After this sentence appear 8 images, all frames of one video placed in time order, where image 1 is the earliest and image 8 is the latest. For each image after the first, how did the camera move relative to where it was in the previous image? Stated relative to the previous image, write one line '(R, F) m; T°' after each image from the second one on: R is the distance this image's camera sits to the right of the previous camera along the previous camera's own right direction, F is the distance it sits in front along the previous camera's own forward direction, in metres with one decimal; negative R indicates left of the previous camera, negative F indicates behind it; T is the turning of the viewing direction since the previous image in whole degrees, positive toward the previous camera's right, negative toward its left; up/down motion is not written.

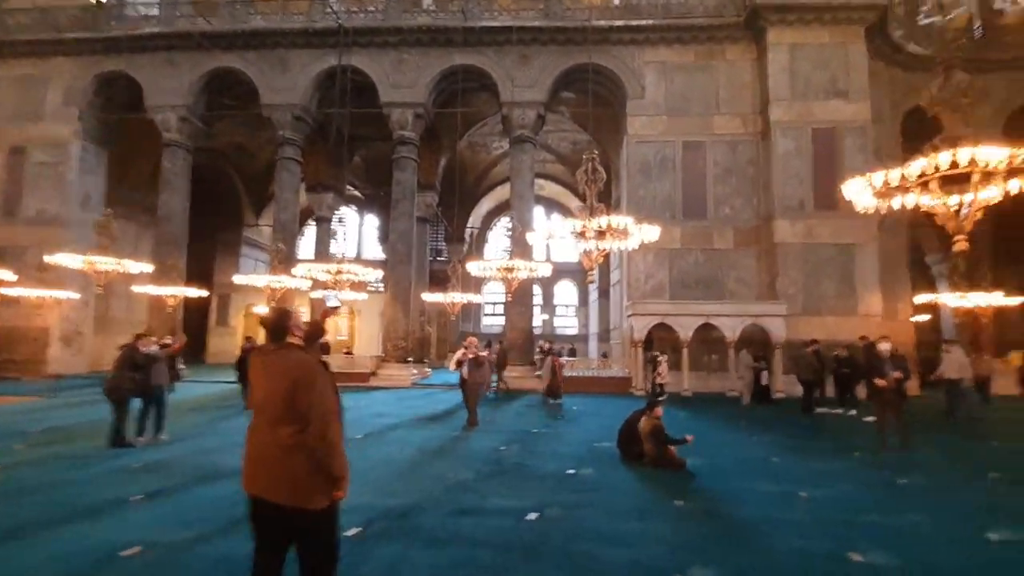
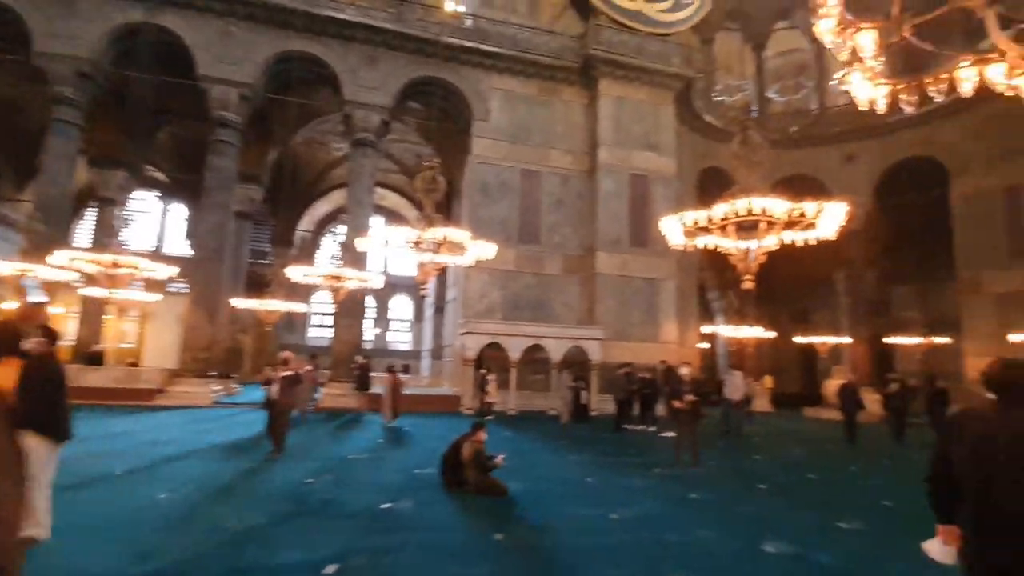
(+0.1, +0.2) m; +18°
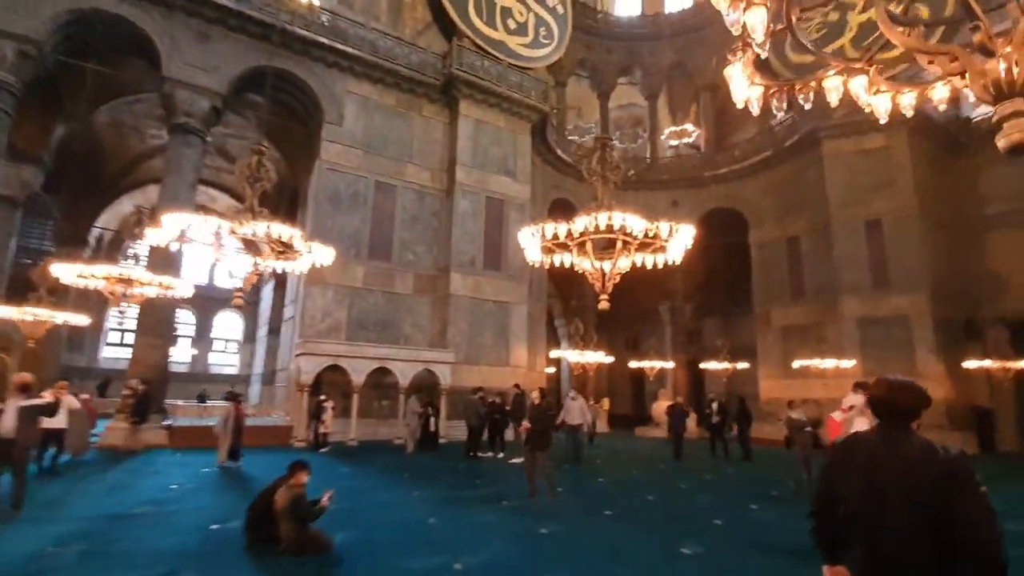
(+0.1, +0.5) m; +16°
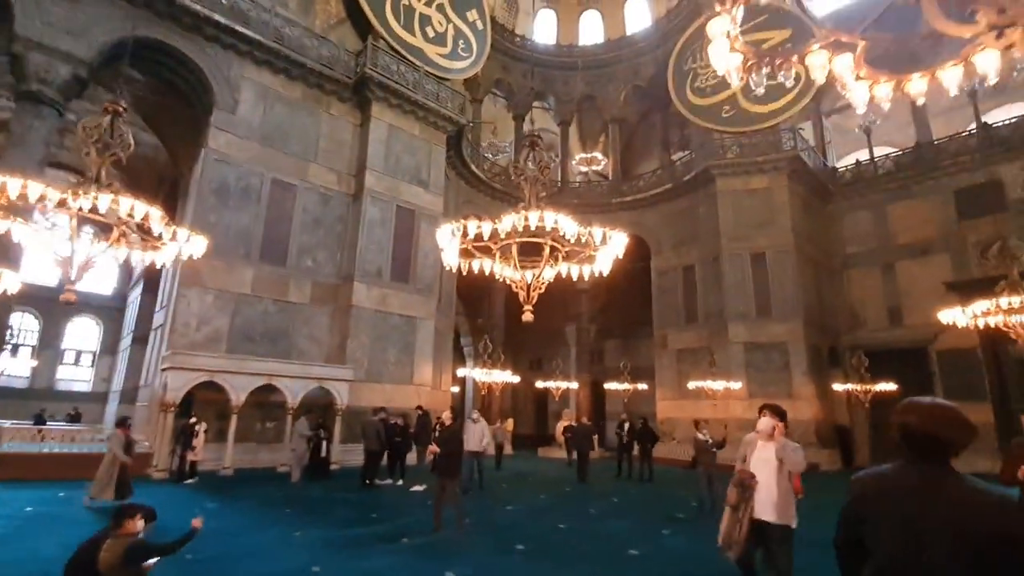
(-0.1, +0.5) m; +10°
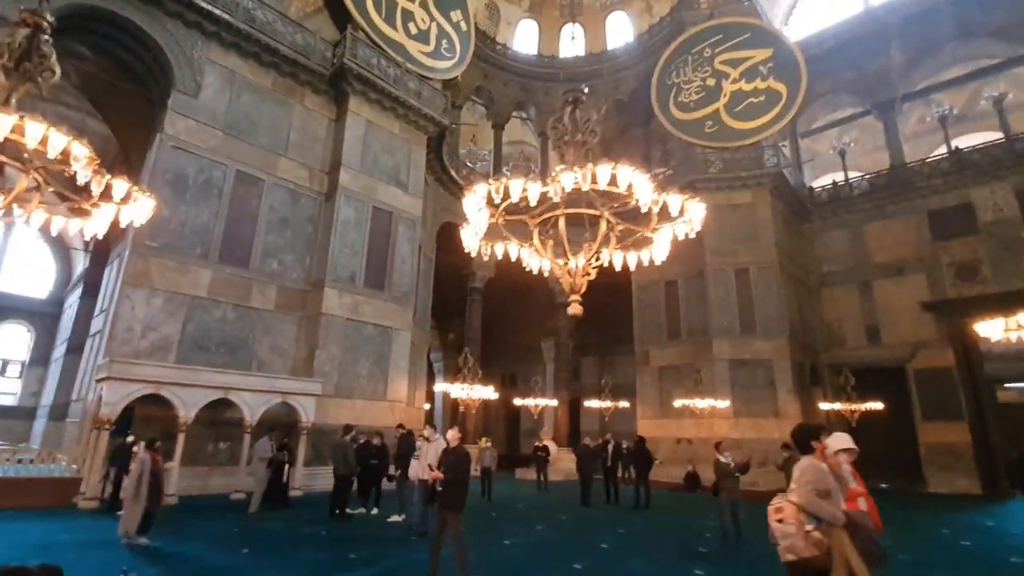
(-0.5, +0.8) m; +4°
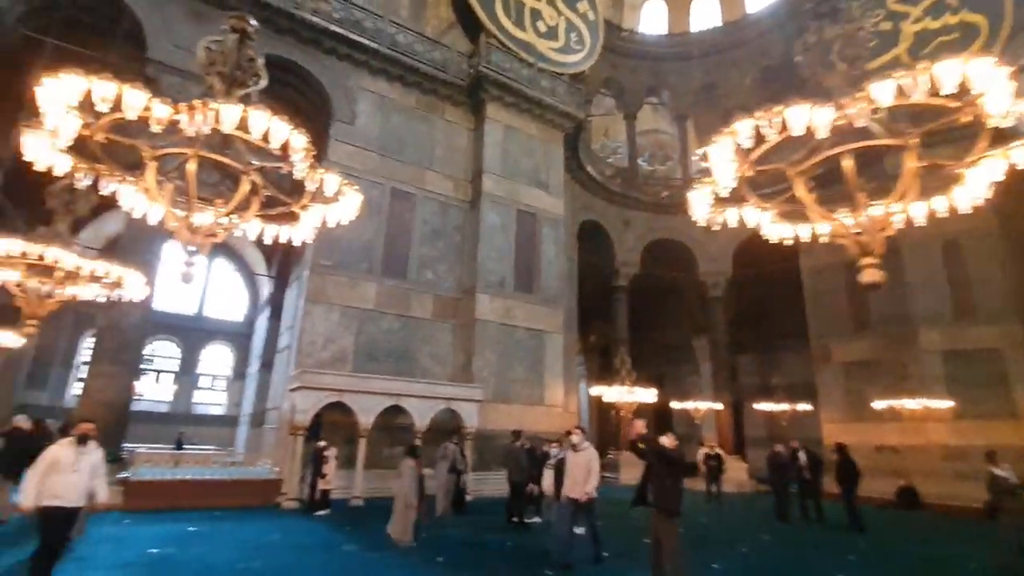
(-0.6, +0.5) m; -14°
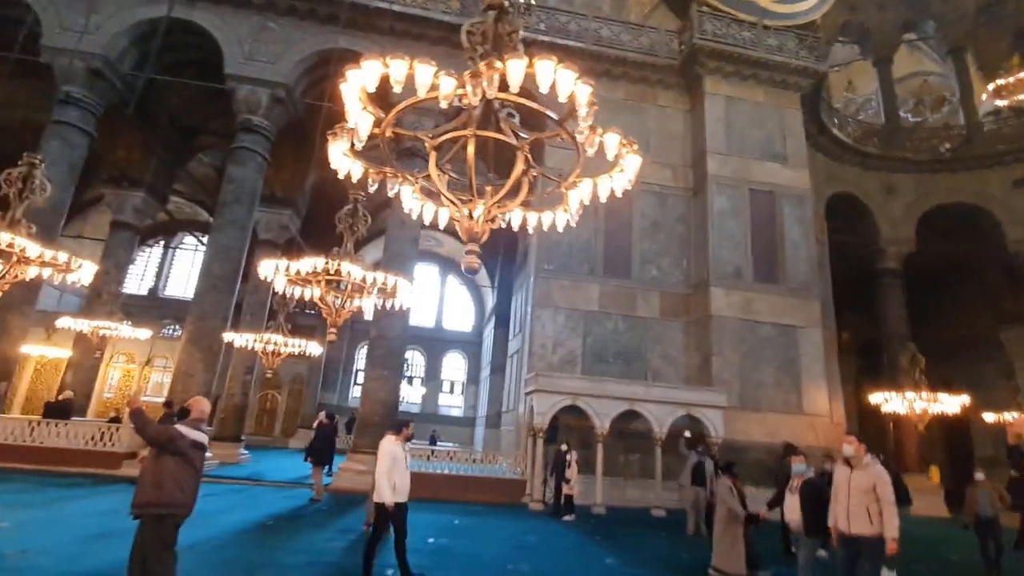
(-0.5, +0.4) m; -22°
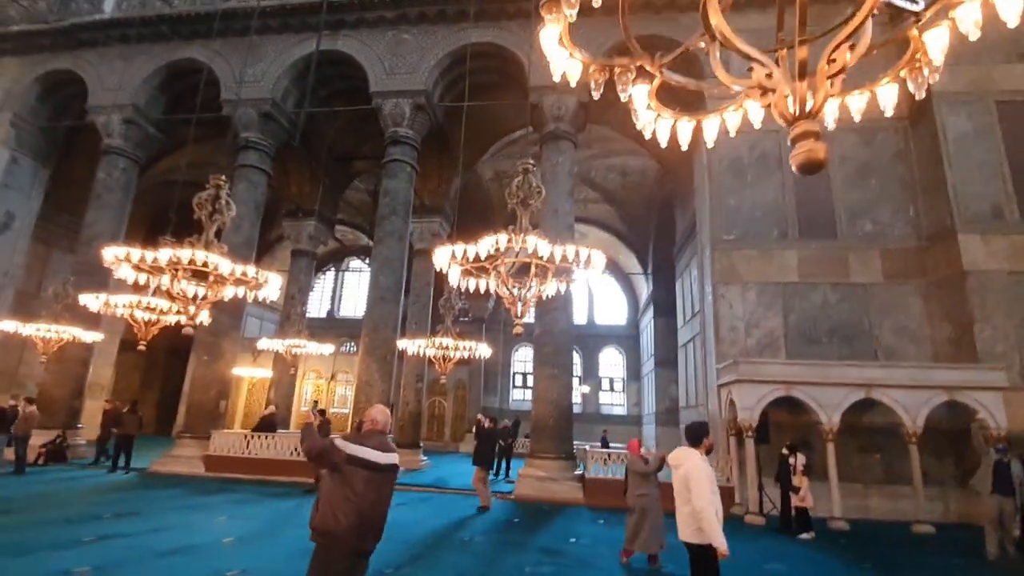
(-0.6, +0.8) m; -15°
